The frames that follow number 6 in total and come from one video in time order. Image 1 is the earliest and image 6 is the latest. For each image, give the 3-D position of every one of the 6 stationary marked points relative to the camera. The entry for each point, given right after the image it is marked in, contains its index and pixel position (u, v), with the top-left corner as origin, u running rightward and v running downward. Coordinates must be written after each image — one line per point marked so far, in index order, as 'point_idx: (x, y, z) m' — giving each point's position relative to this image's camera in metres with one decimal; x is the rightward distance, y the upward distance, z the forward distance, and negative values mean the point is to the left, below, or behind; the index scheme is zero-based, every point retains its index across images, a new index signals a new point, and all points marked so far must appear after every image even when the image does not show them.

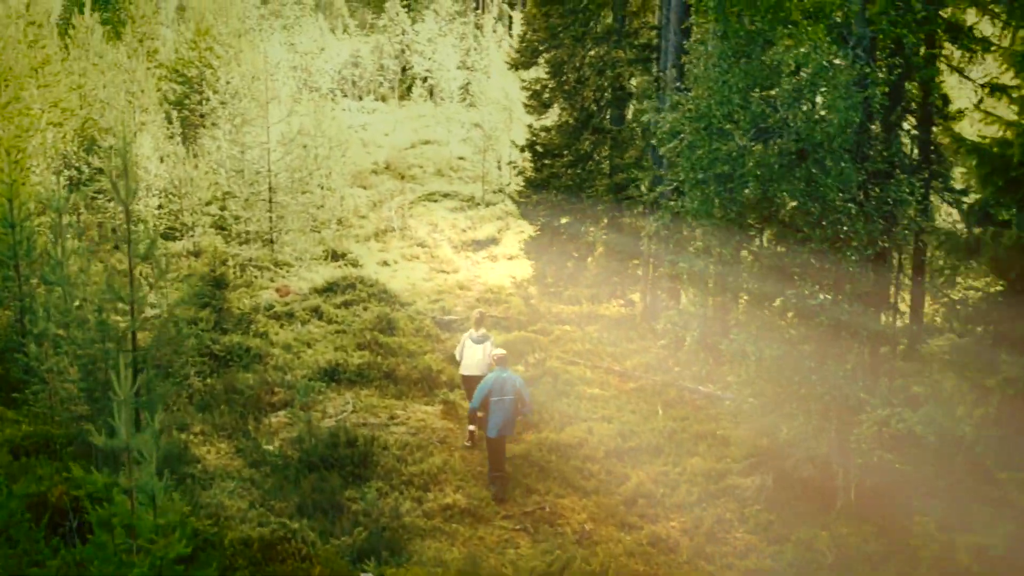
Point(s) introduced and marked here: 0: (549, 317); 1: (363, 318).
0: (+0.5, -0.4, +19.3) m
1: (-2.0, -0.4, +19.4) m
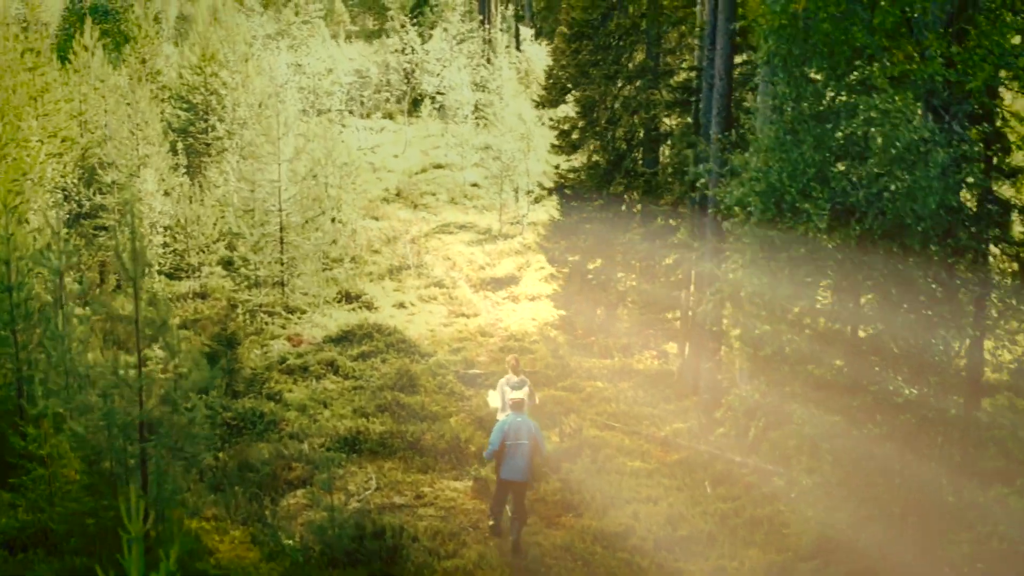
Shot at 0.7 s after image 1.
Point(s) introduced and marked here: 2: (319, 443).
0: (+0.8, -1.1, +18.2) m
1: (-1.6, -1.1, +18.3) m
2: (-2.0, -1.6, +15.3) m
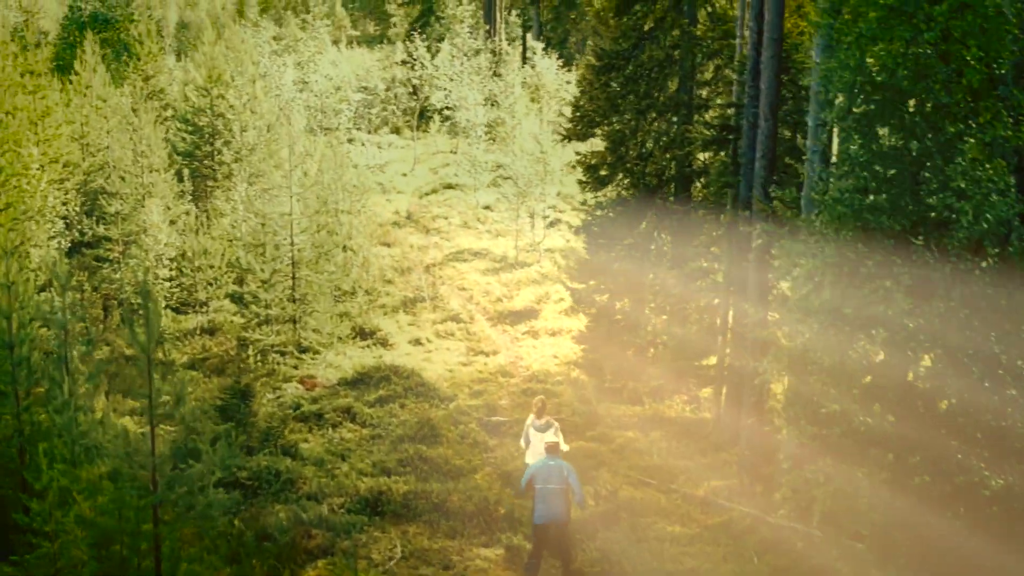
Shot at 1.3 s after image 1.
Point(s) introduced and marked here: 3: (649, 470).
0: (+1.1, -1.6, +17.4) m
1: (-1.3, -1.6, +17.4) m
2: (-1.7, -2.1, +14.4) m
3: (+1.5, -2.0, +15.7) m
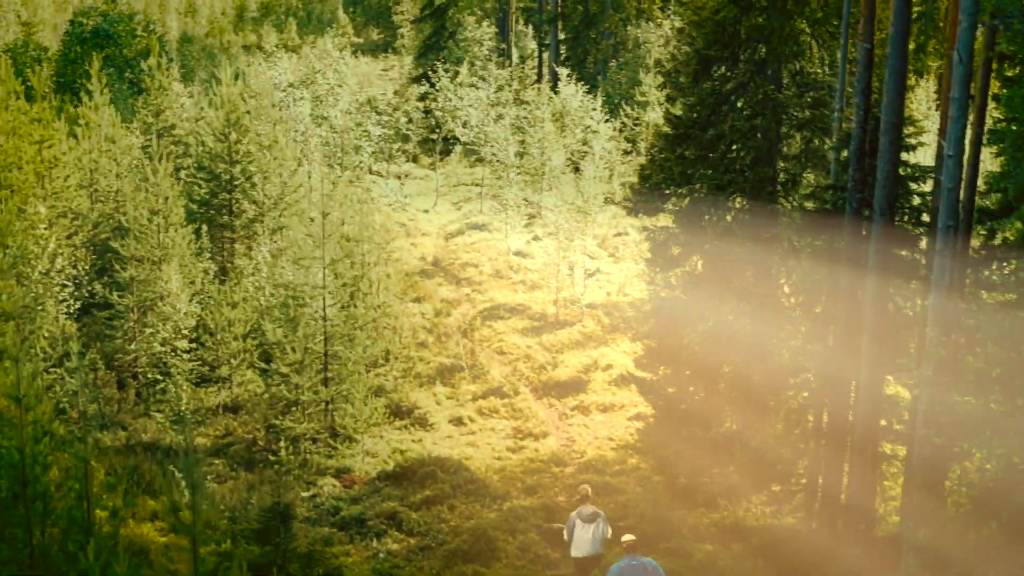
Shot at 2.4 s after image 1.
0: (+1.8, -2.6, +15.7) m
1: (-0.6, -2.6, +15.7) m
2: (-1.0, -3.2, +12.7) m
3: (+2.2, -3.0, +14.0) m
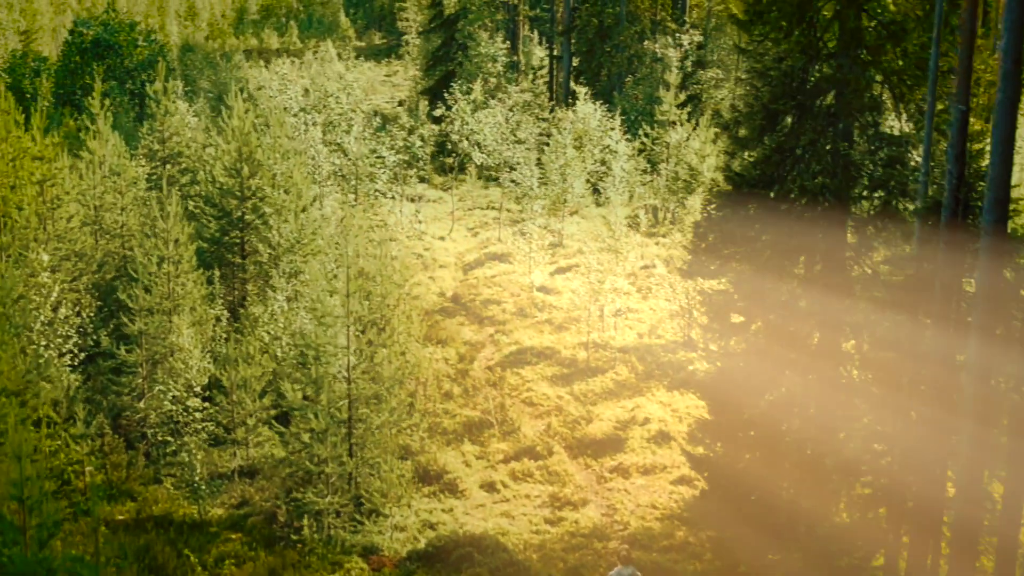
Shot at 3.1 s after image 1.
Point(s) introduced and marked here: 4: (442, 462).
0: (+2.3, -3.3, +14.4) m
1: (-0.2, -3.3, +14.4) m
2: (-0.6, -3.9, +11.4) m
3: (+2.6, -3.7, +12.7) m
4: (-0.9, -2.2, +18.9) m
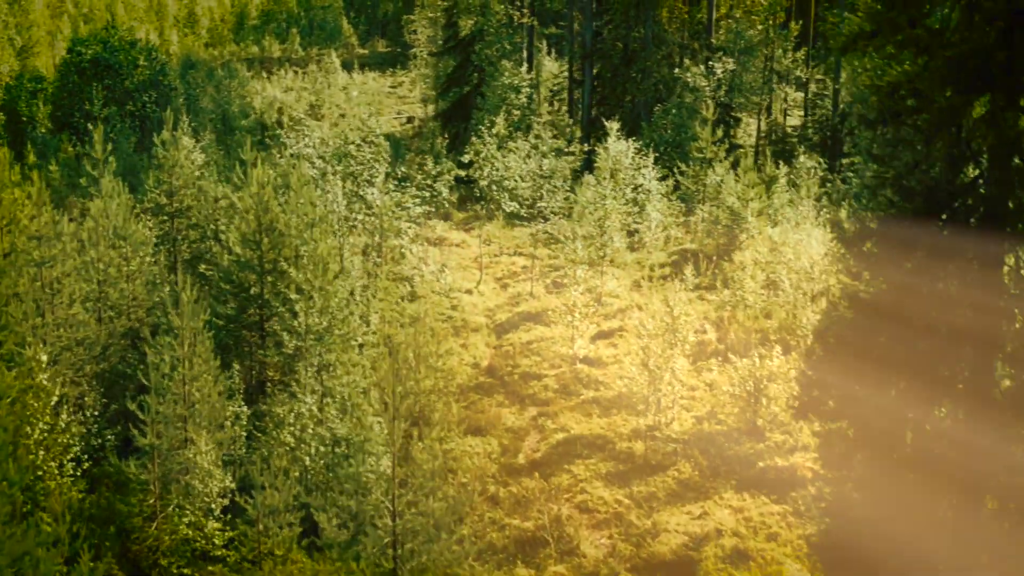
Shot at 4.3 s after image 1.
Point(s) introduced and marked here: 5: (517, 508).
0: (+3.0, -4.5, +12.1) m
1: (+0.5, -4.5, +12.2) m
2: (+0.1, -5.1, +9.2) m
3: (+3.3, -4.9, +10.5) m
4: (-0.2, -3.5, +16.7) m
5: (0.0, -2.8, +19.2) m
